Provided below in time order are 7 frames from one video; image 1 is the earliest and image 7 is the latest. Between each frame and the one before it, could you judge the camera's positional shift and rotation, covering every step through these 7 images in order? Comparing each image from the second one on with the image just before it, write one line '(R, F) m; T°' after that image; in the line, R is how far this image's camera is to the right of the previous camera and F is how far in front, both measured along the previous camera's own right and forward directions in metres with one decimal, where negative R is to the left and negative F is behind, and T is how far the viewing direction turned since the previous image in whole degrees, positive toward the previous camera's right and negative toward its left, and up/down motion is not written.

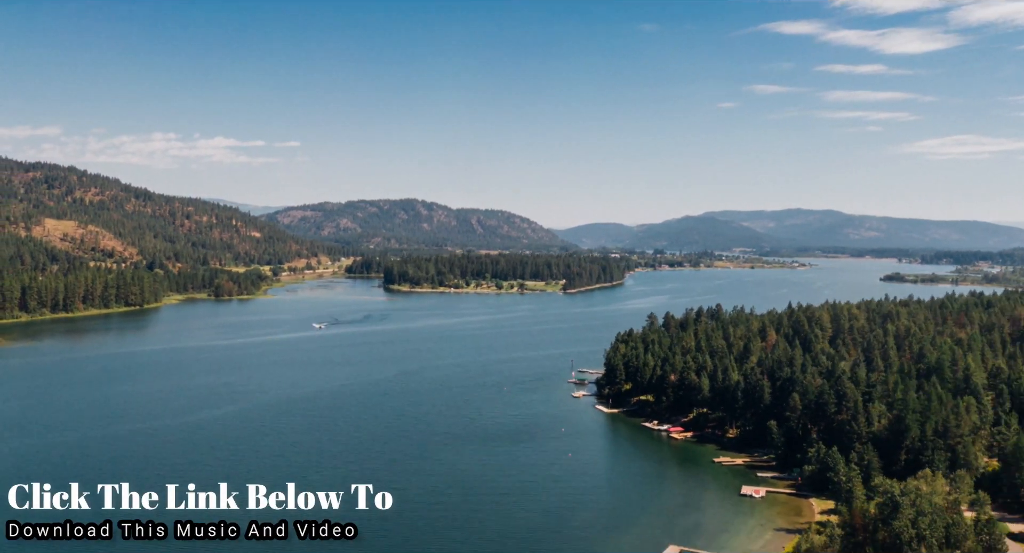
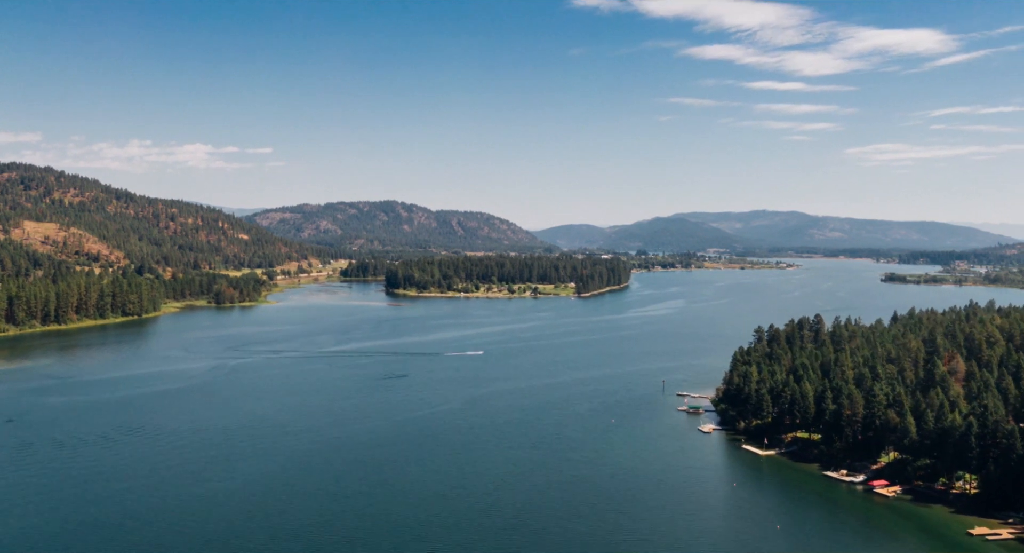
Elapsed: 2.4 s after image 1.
(-4.0, +5.2) m; +1°
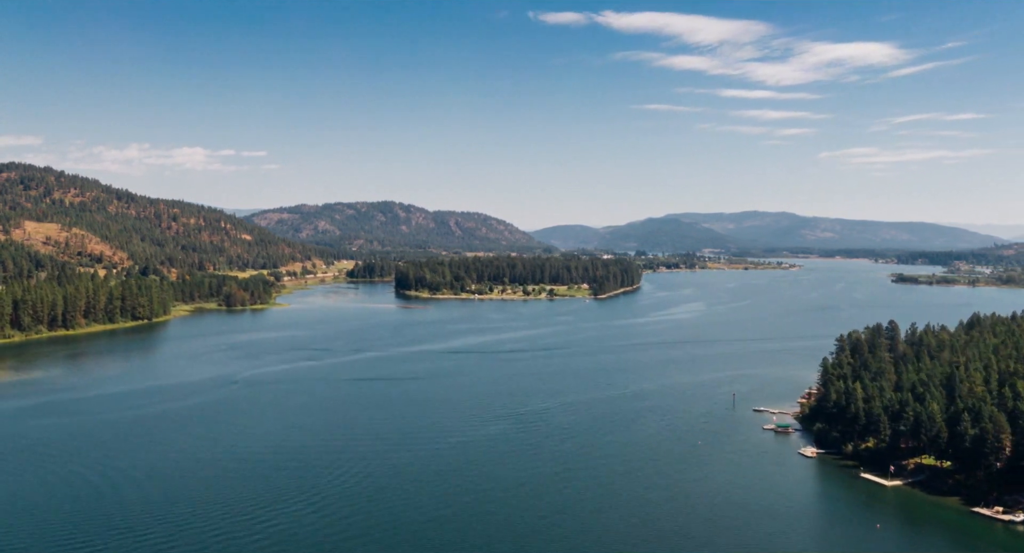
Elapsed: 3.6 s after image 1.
(-2.1, +2.6) m; 0°
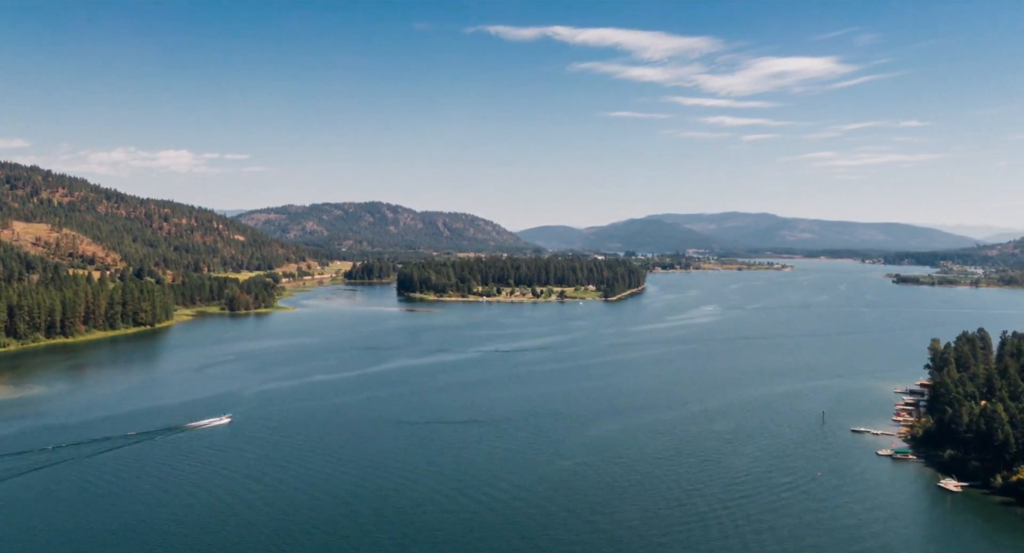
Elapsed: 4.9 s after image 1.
(-2.5, +3.0) m; +1°
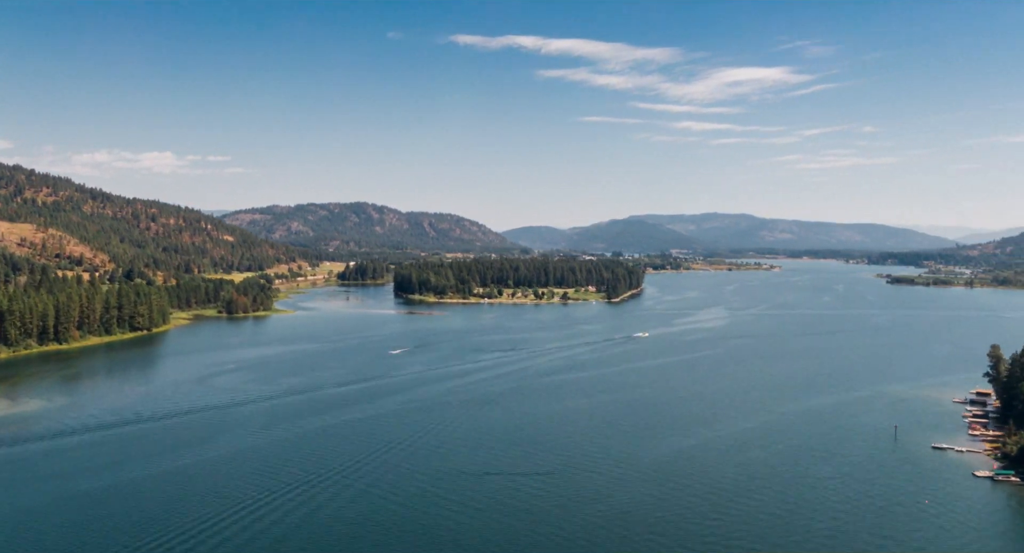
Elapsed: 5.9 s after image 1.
(-1.8, +2.1) m; +1°
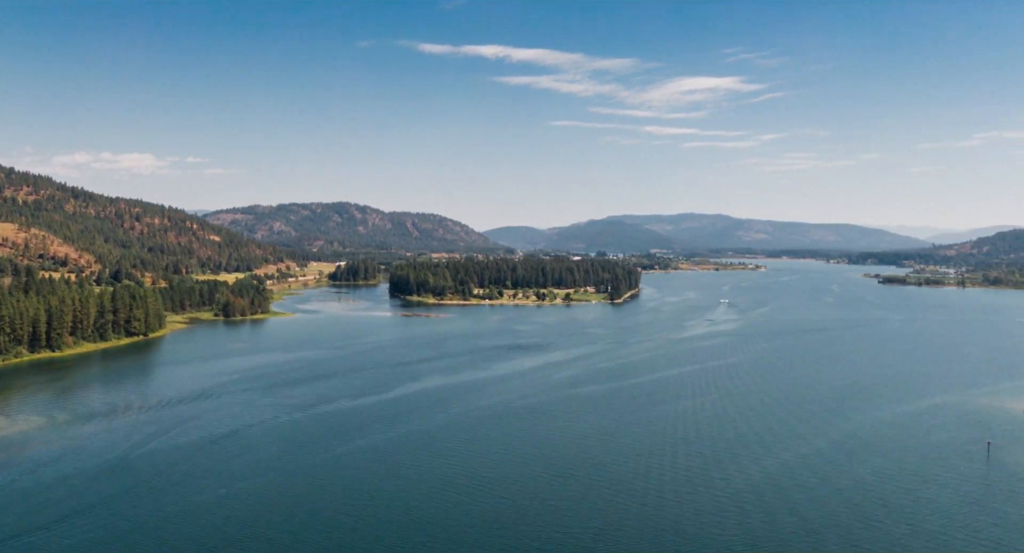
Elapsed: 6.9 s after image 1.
(-2.1, +2.3) m; +1°
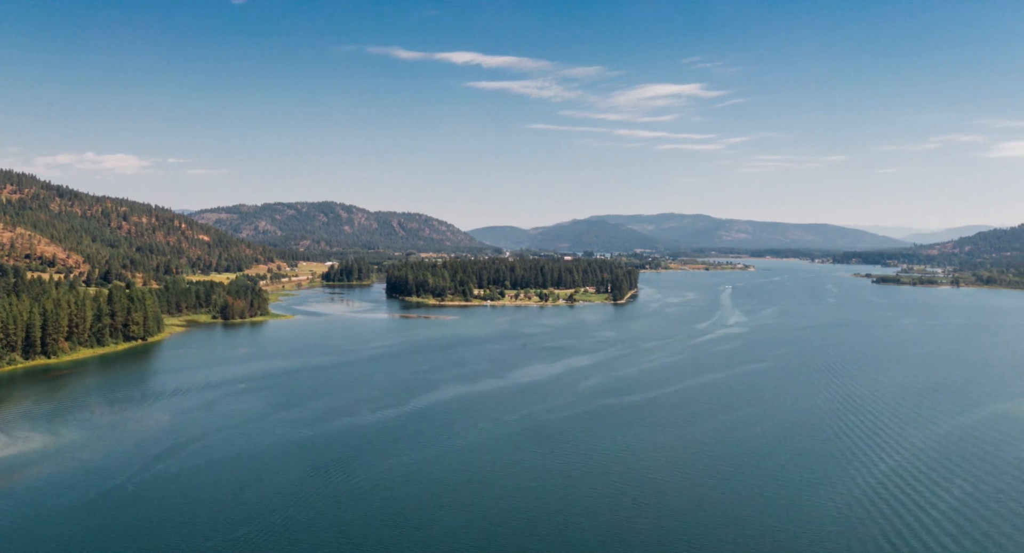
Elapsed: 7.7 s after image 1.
(-1.7, +1.9) m; +1°
